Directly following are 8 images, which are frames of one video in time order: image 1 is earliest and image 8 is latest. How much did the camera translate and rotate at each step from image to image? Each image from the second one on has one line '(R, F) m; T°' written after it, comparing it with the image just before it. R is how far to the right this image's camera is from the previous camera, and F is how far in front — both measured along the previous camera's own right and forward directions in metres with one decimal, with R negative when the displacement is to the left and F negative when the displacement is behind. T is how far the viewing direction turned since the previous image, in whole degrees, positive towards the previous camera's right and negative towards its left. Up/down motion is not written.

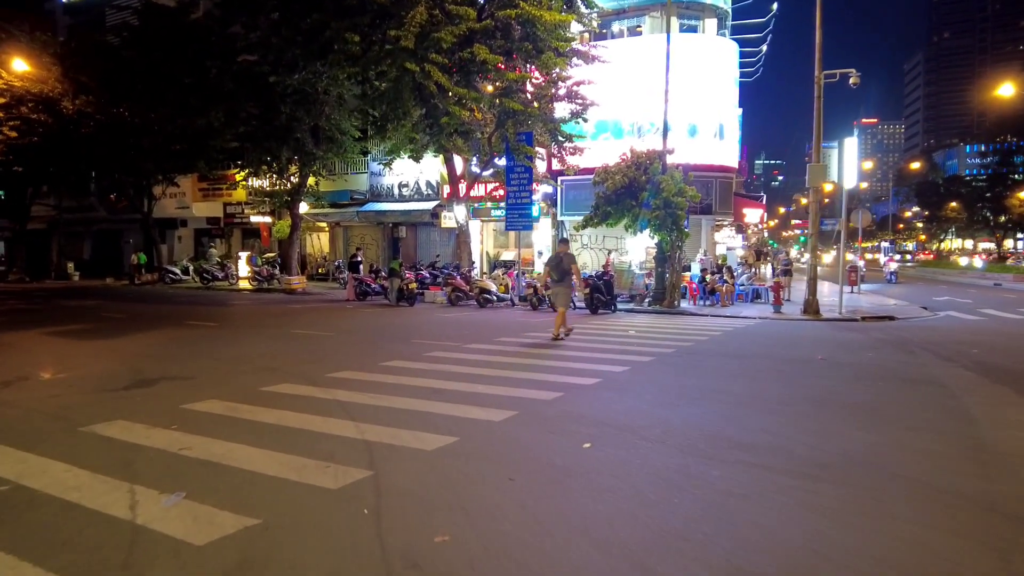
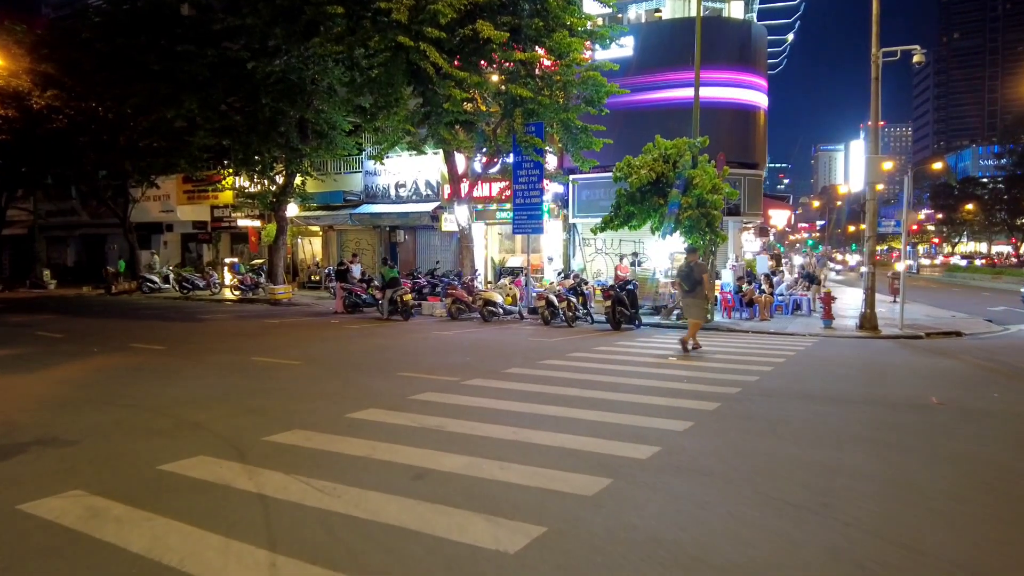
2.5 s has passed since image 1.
(-0.1, +2.5) m; 0°
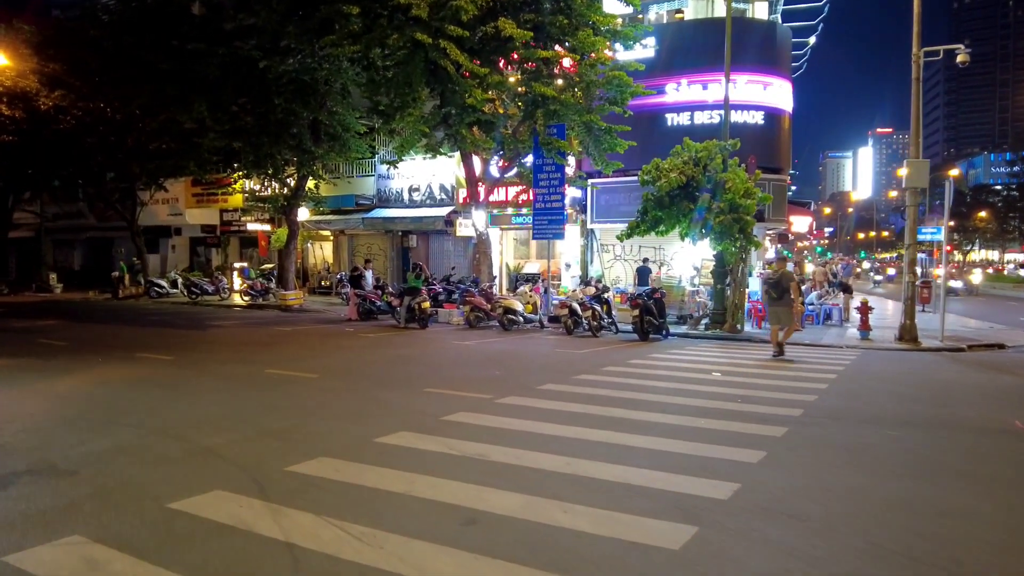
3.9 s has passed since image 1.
(-0.3, +0.7) m; 0°
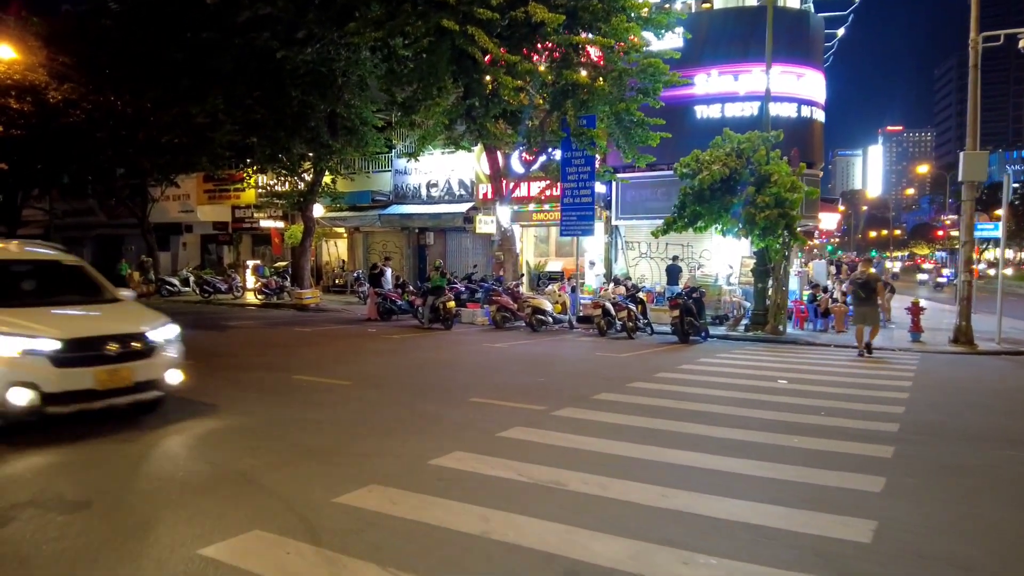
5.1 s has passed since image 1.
(-0.4, +0.8) m; -1°
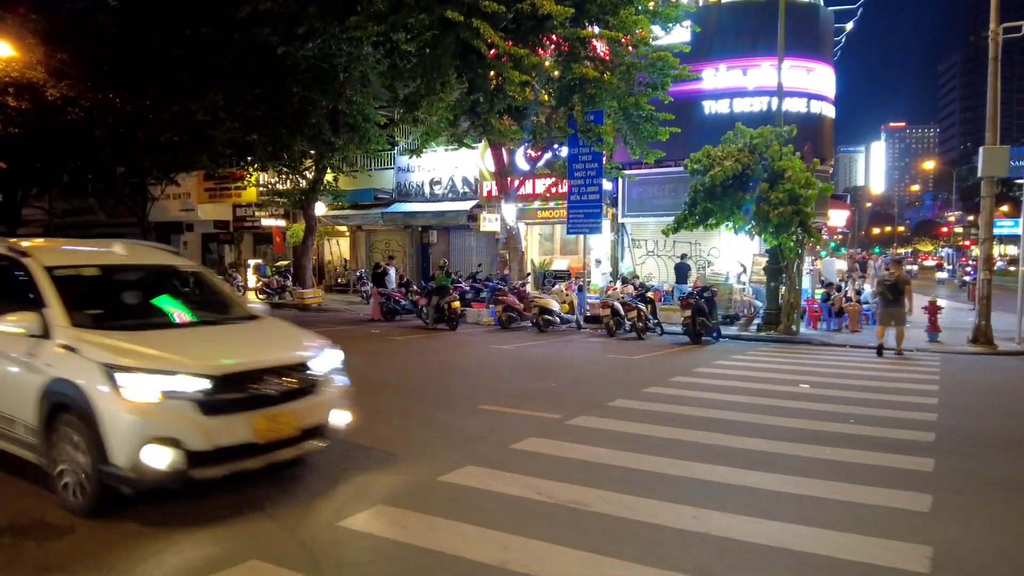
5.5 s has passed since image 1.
(-0.1, +0.4) m; 0°
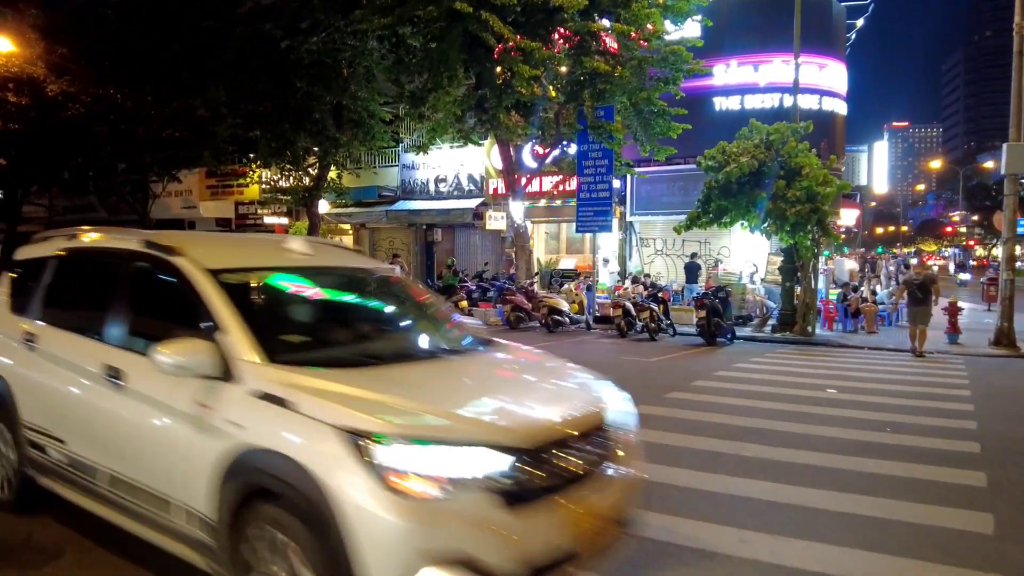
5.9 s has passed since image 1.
(-0.1, +0.4) m; 0°
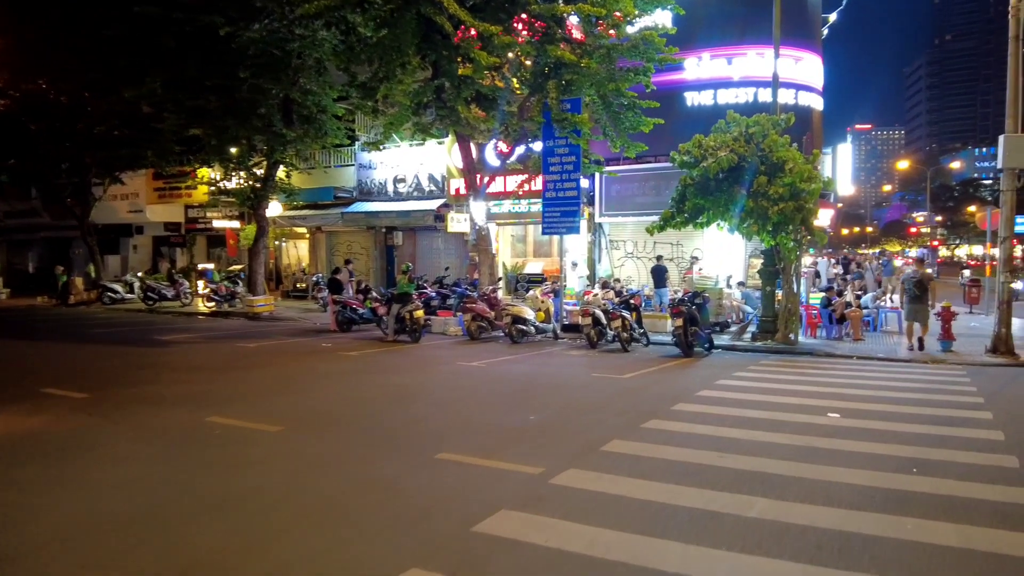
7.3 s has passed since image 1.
(+0.2, +1.3) m; +2°
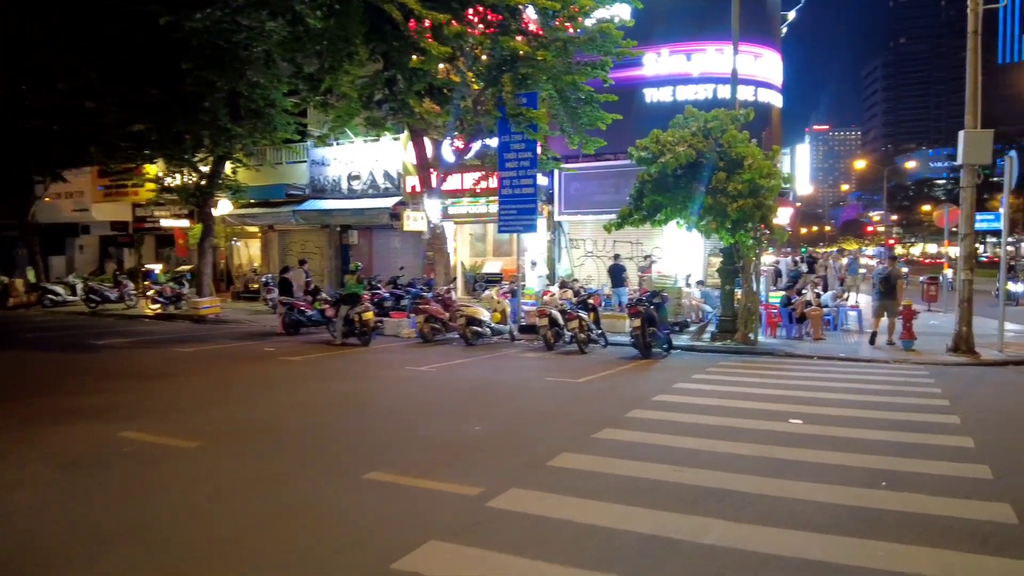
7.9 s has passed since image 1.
(+0.2, +0.5) m; +3°
